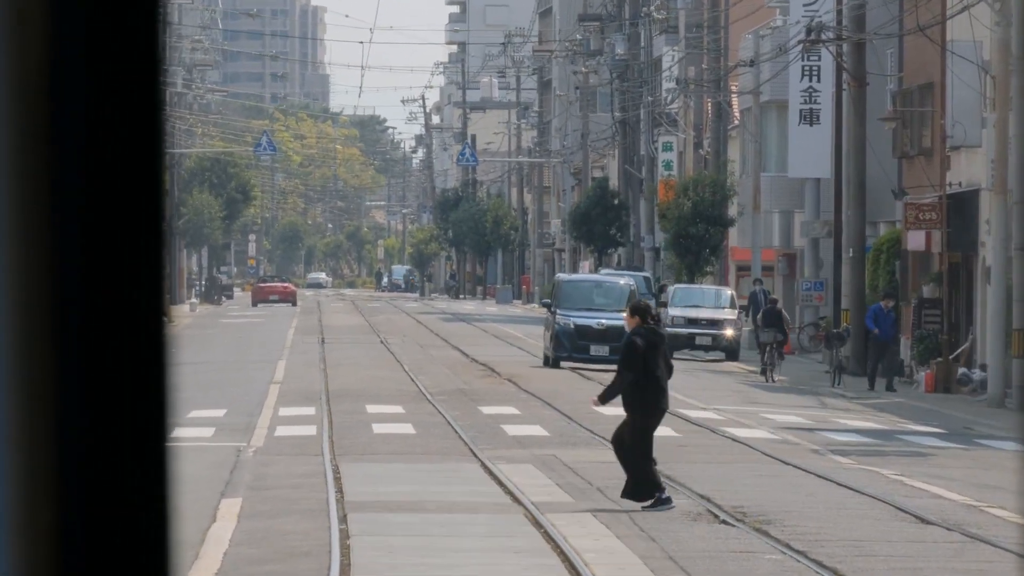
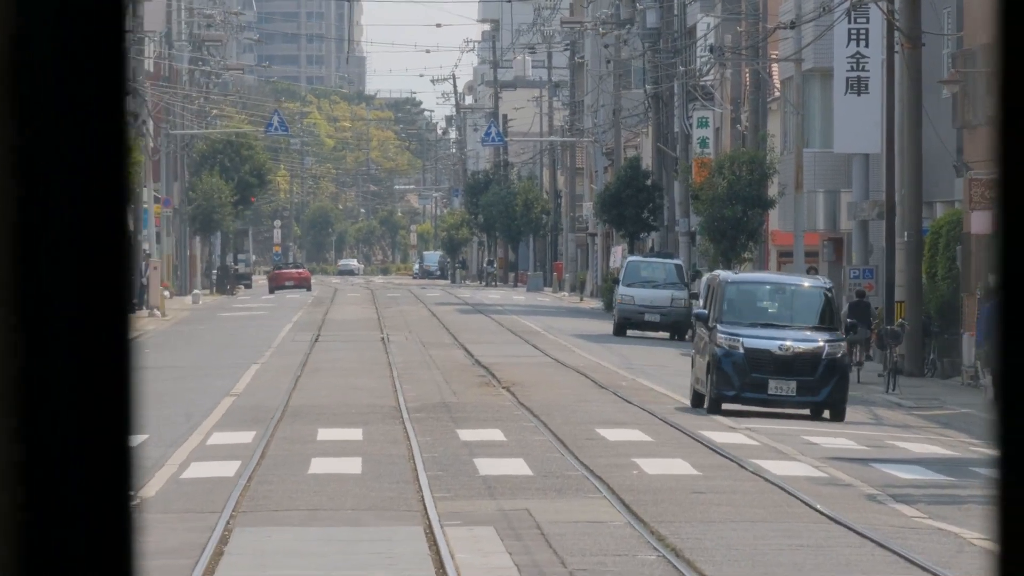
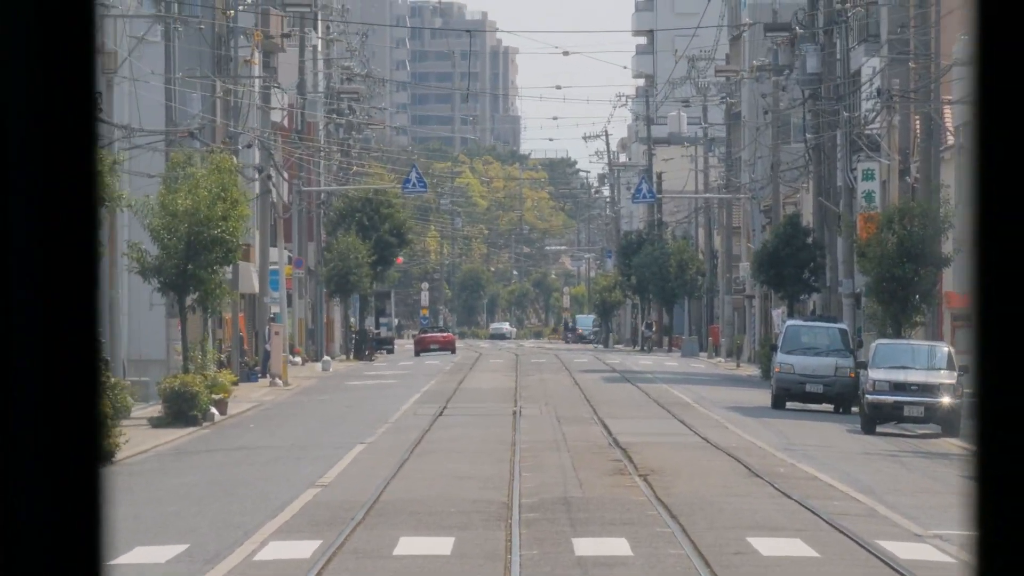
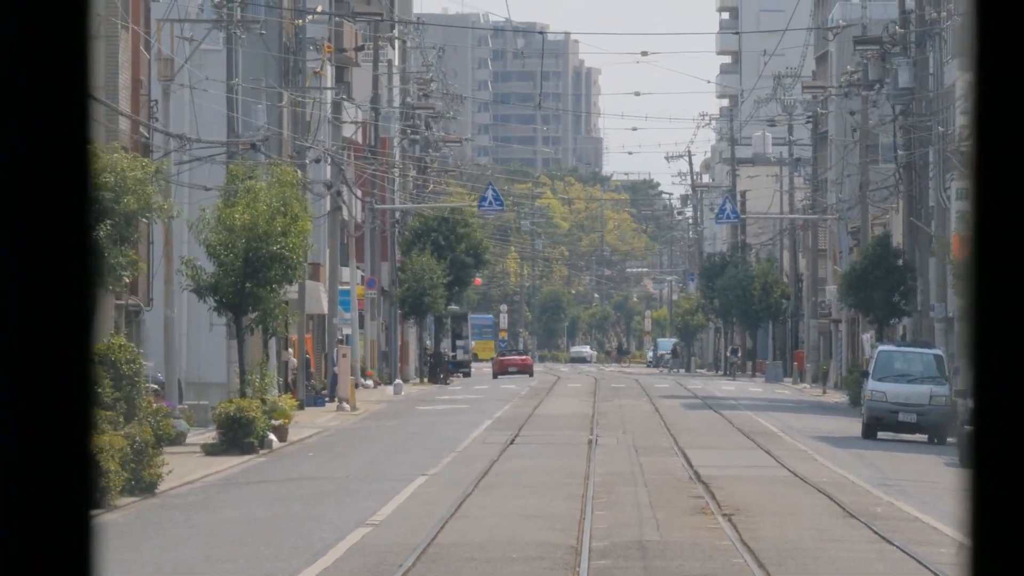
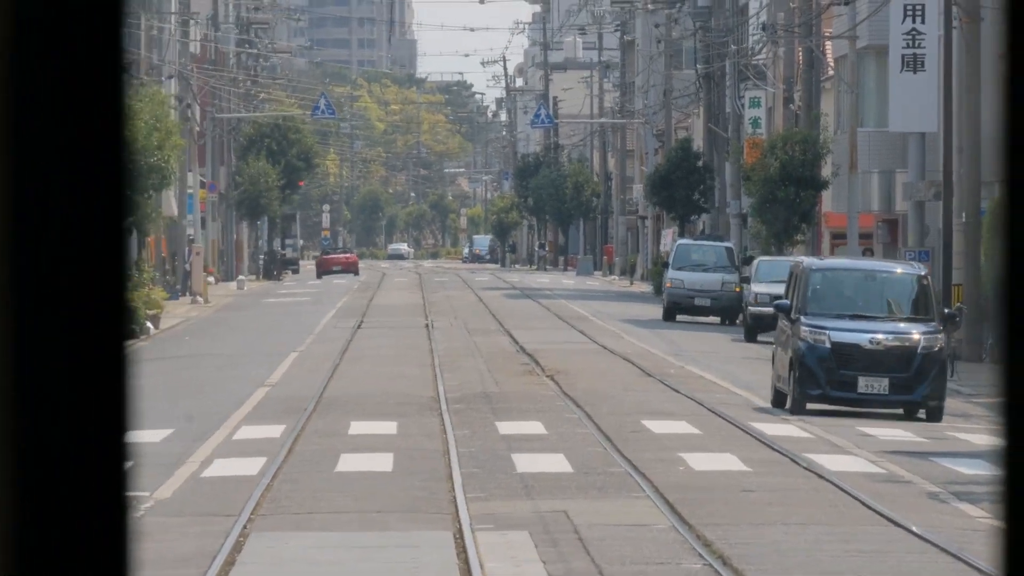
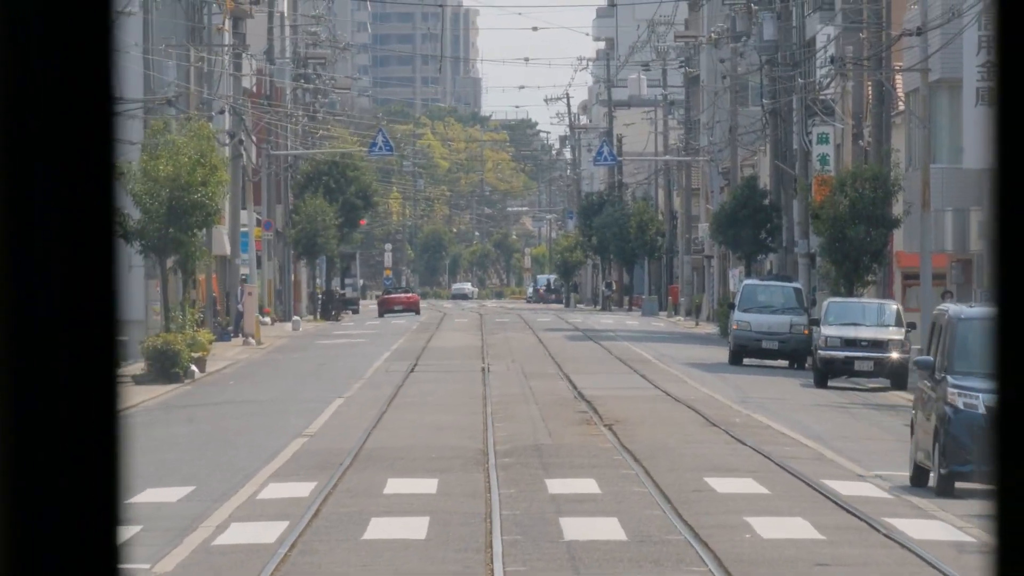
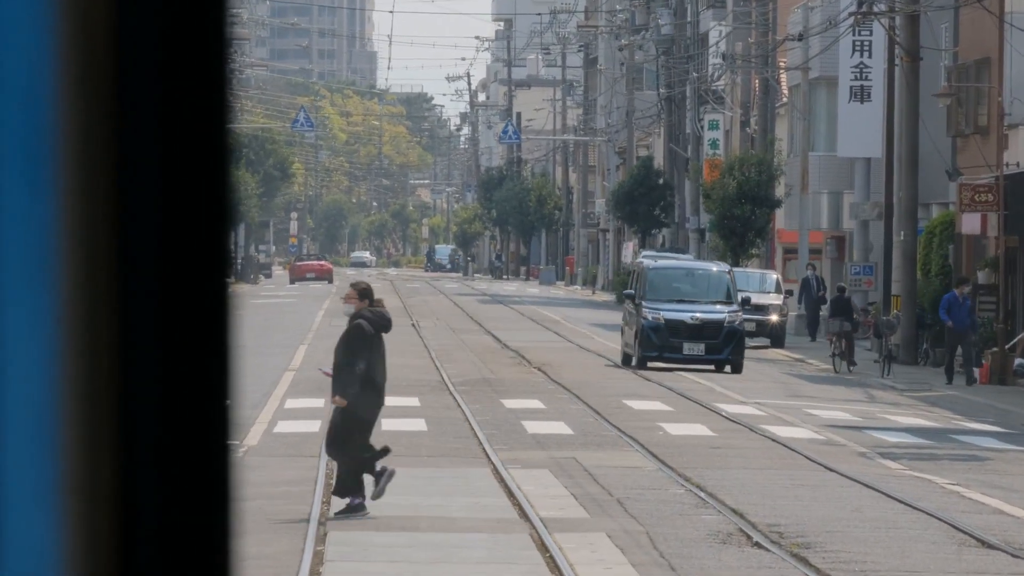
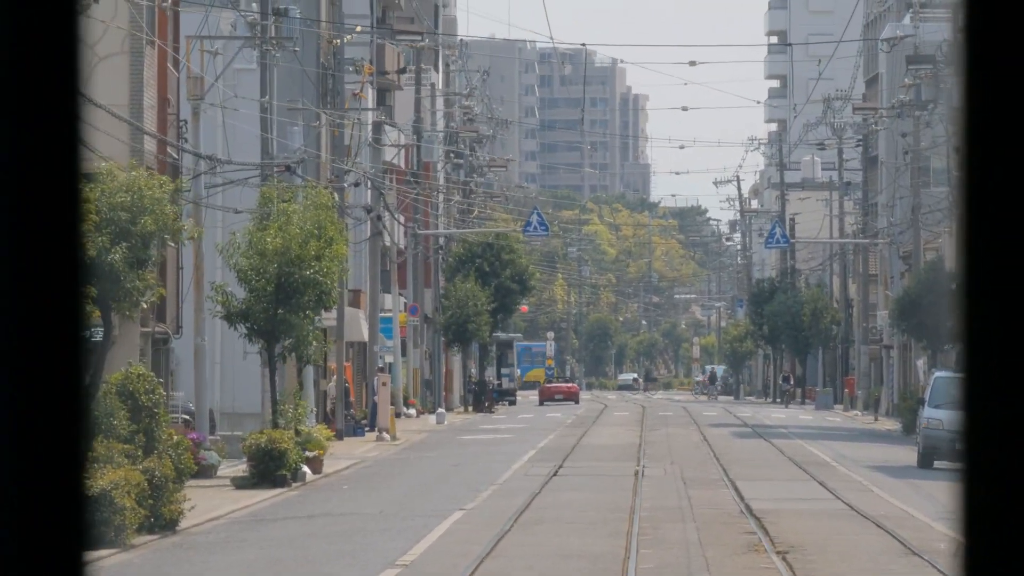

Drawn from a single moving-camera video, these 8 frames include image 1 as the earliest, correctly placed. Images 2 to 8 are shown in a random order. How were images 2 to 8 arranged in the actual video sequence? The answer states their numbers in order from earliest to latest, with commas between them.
7, 2, 5, 6, 3, 4, 8
